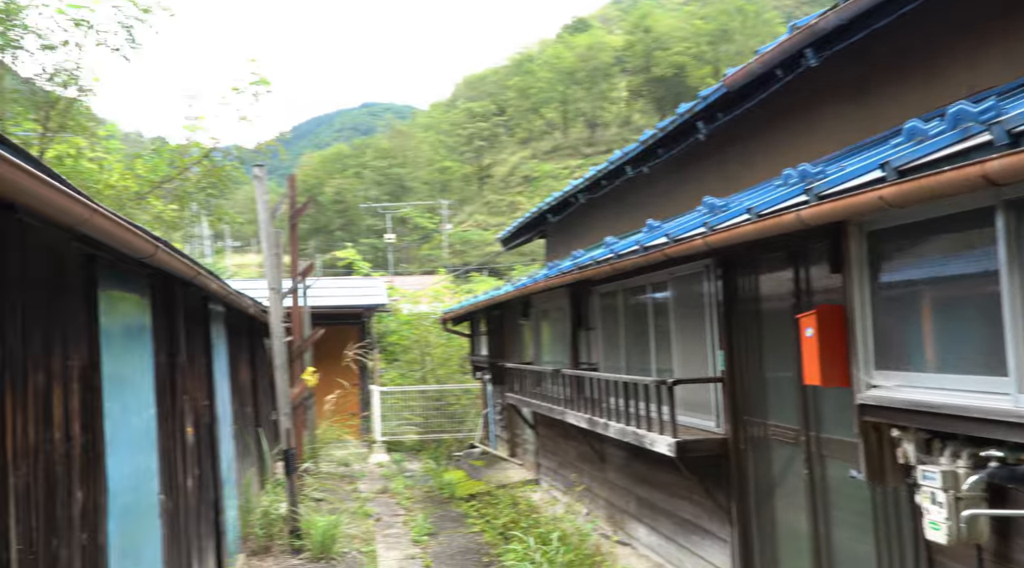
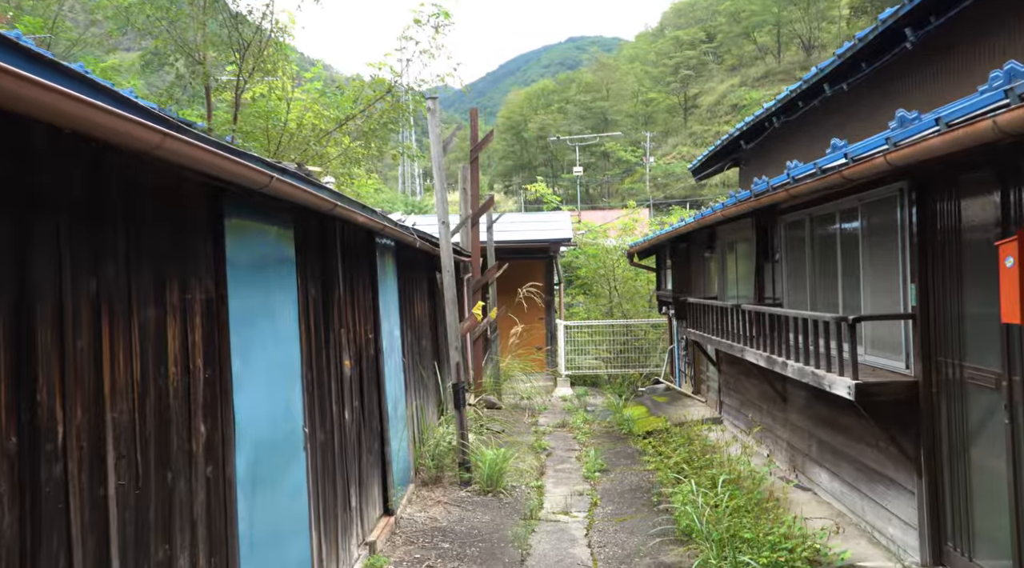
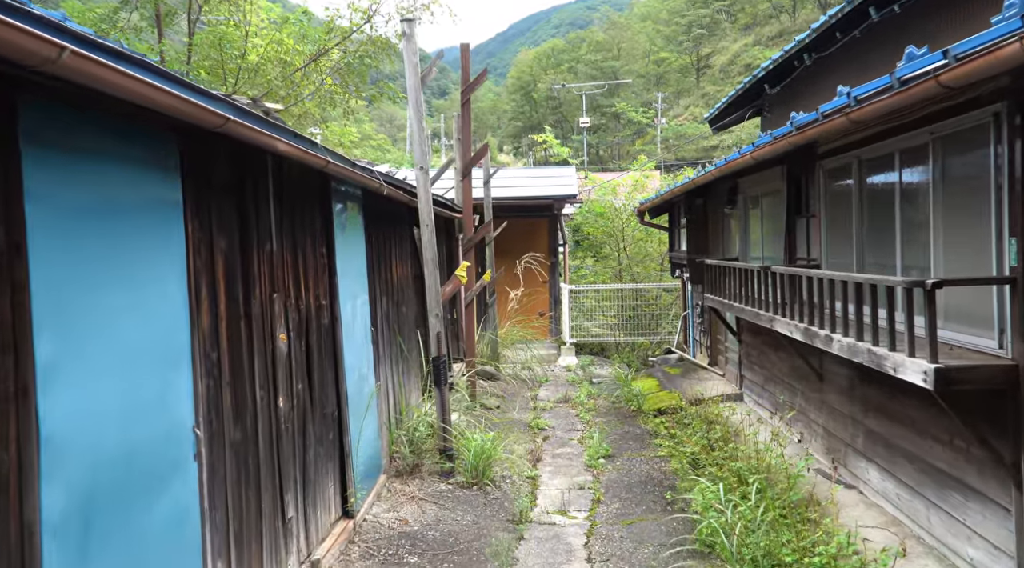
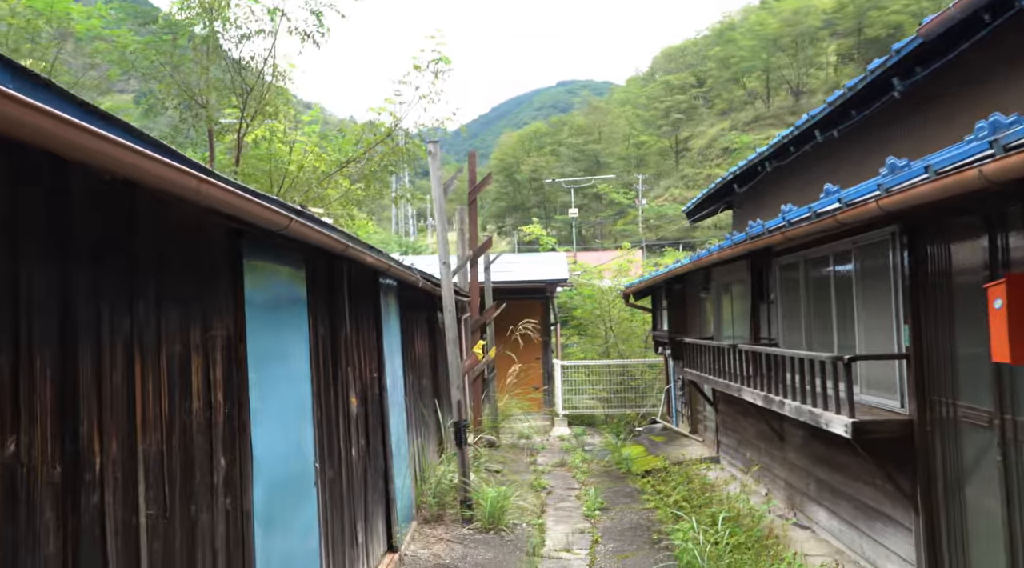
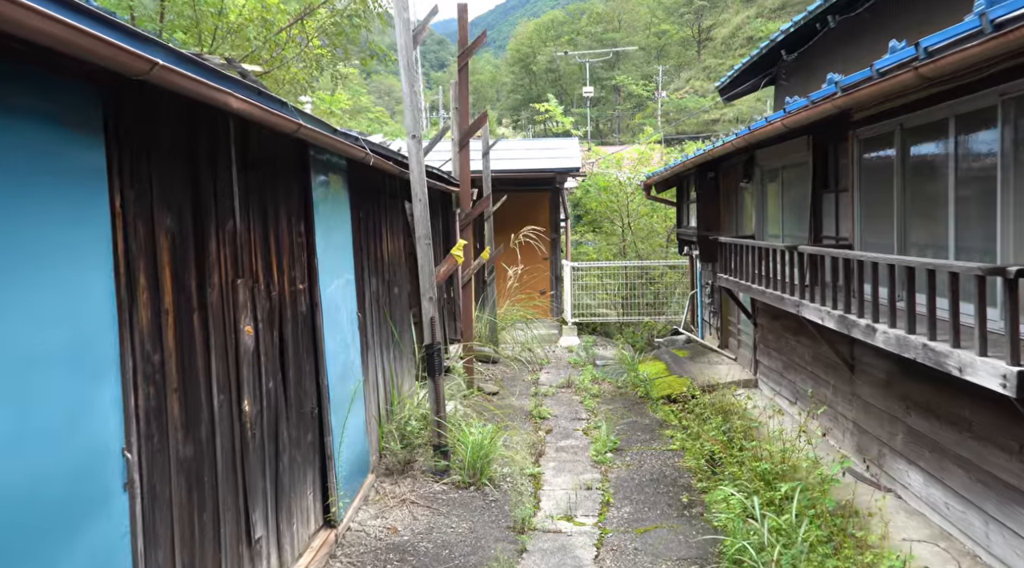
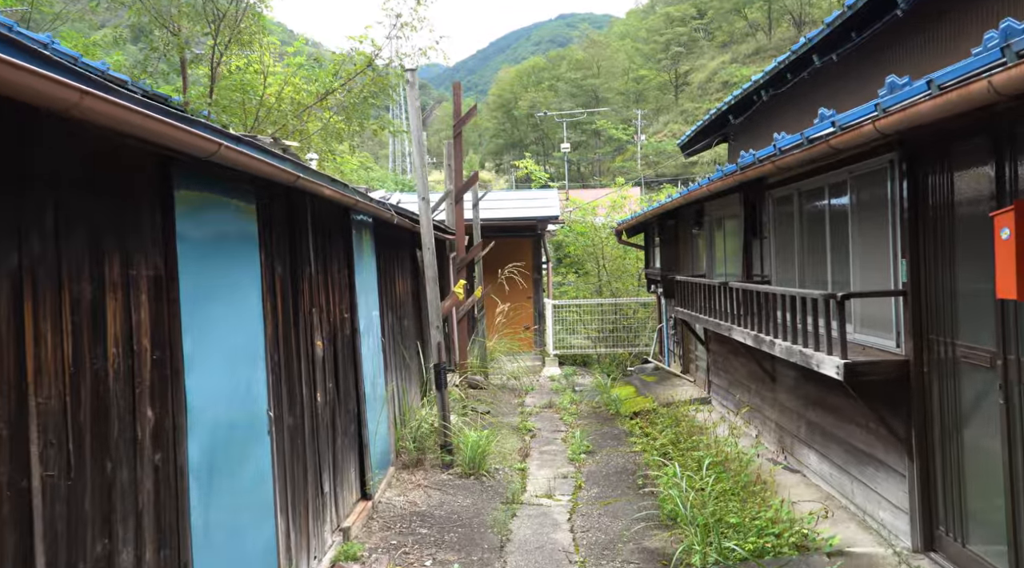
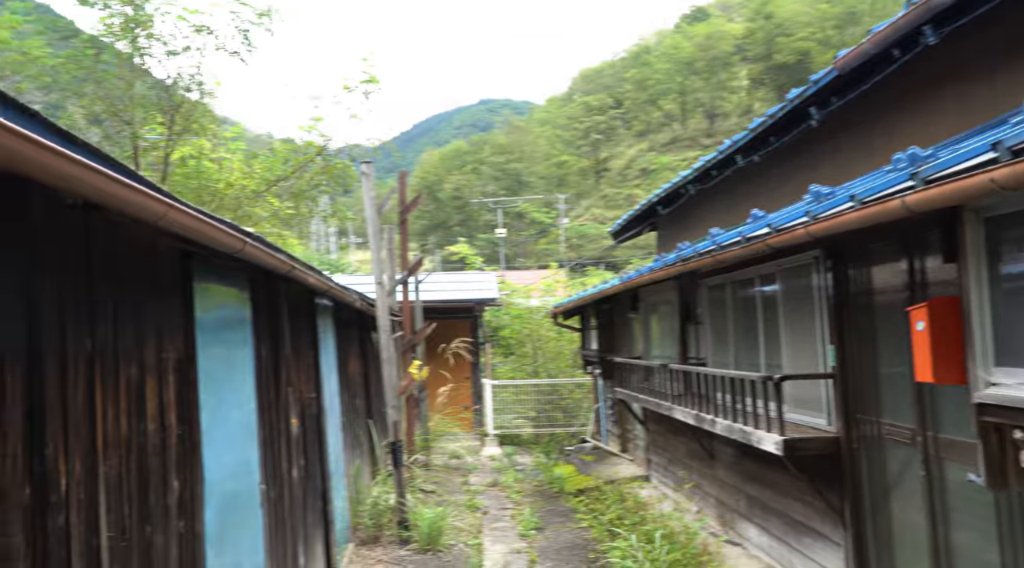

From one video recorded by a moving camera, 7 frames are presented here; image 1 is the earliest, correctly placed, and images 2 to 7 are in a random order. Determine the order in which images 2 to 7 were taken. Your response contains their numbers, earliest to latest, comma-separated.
7, 4, 2, 6, 3, 5
